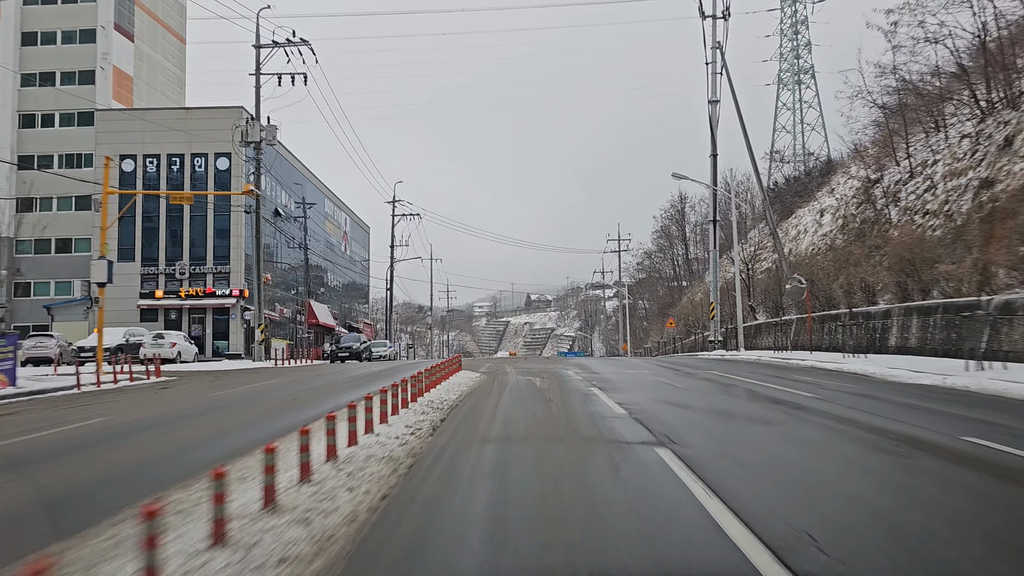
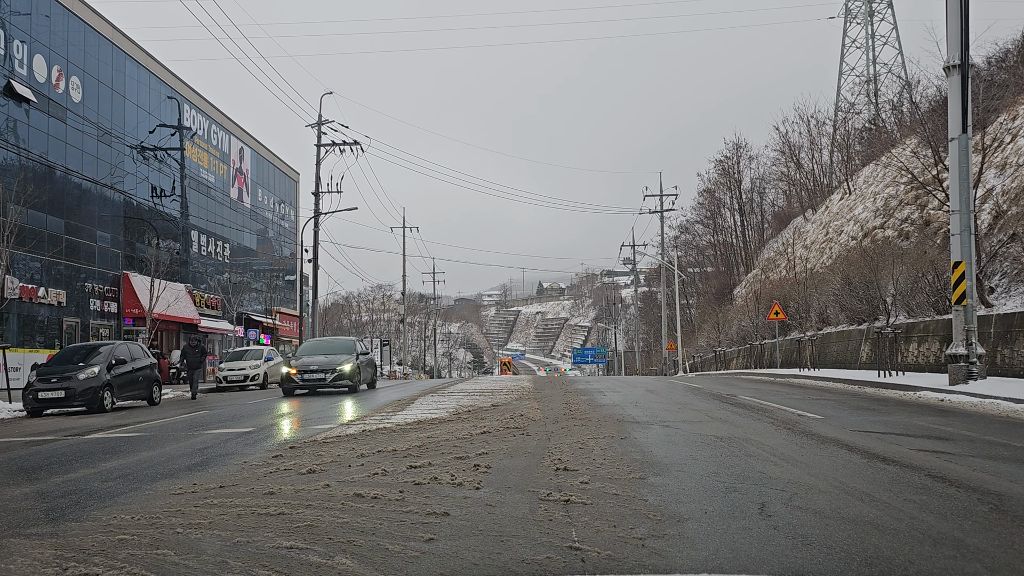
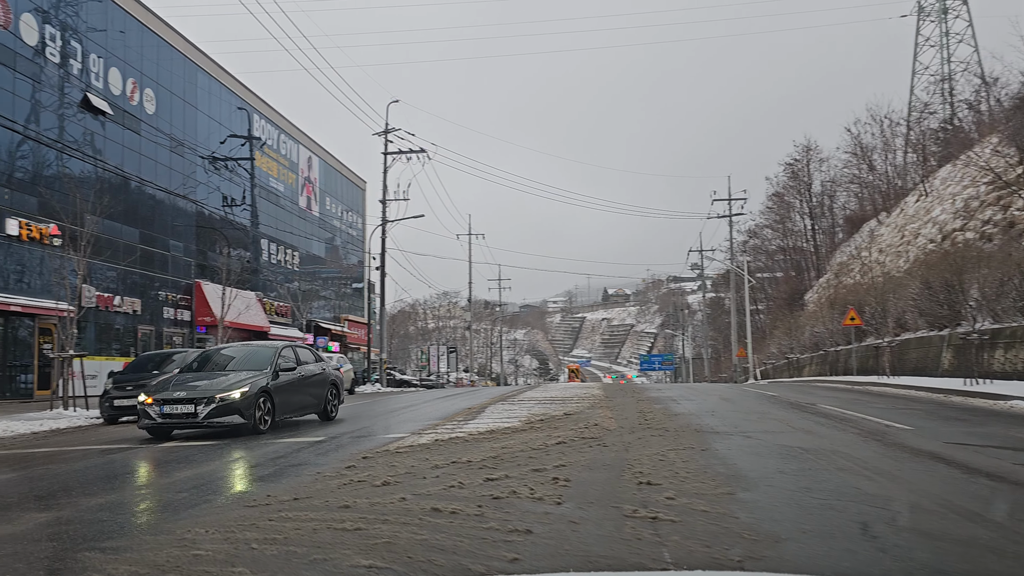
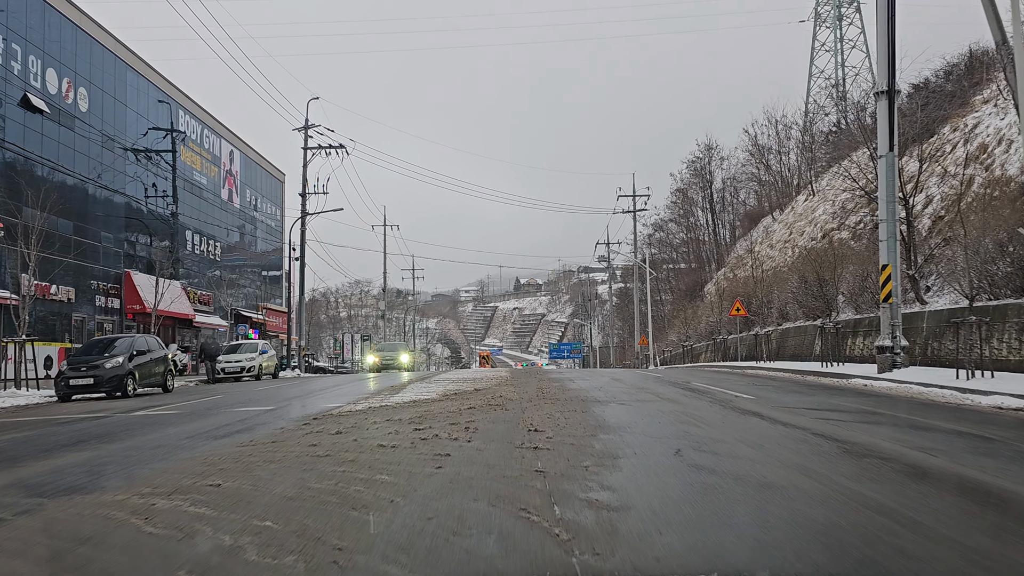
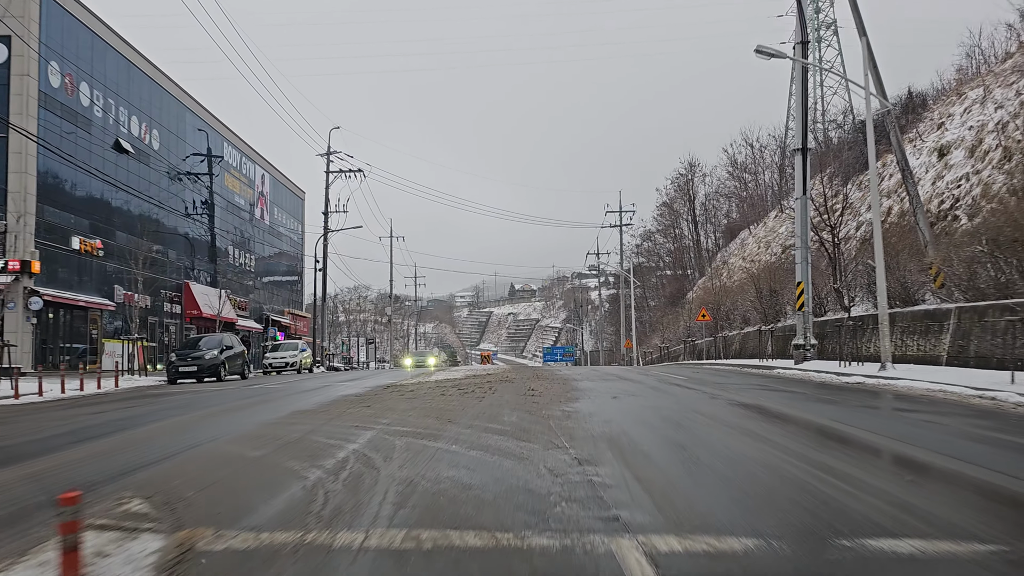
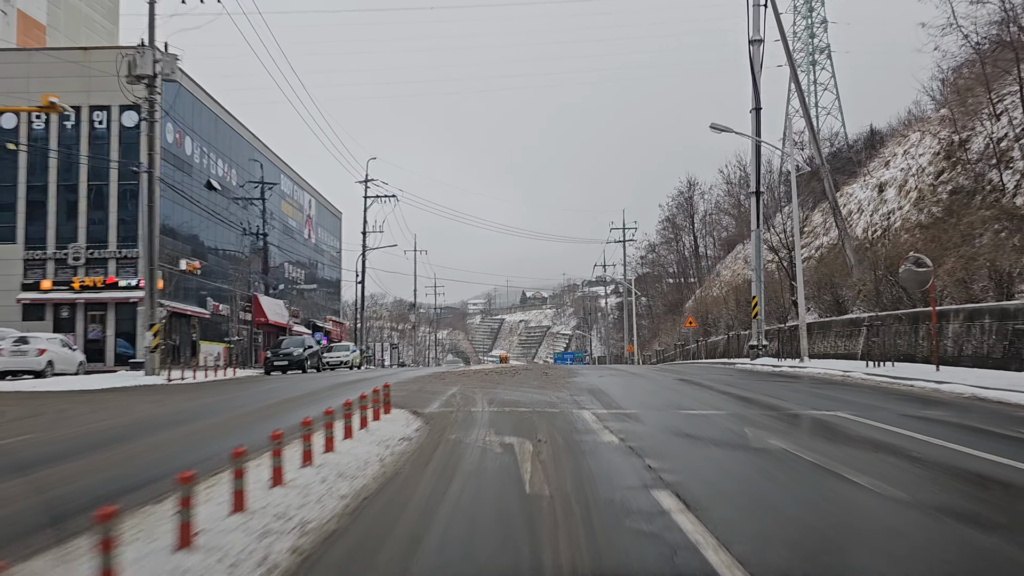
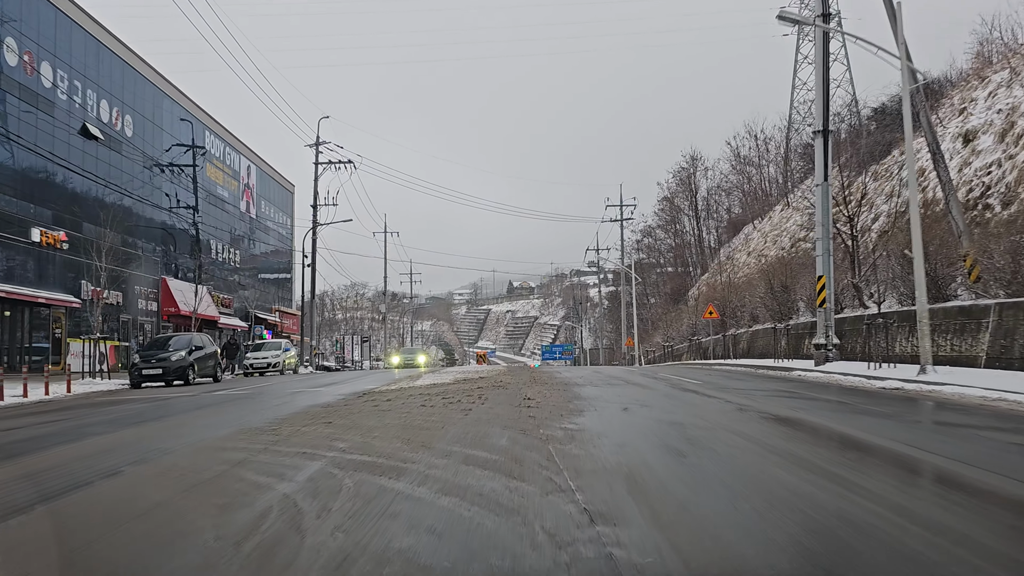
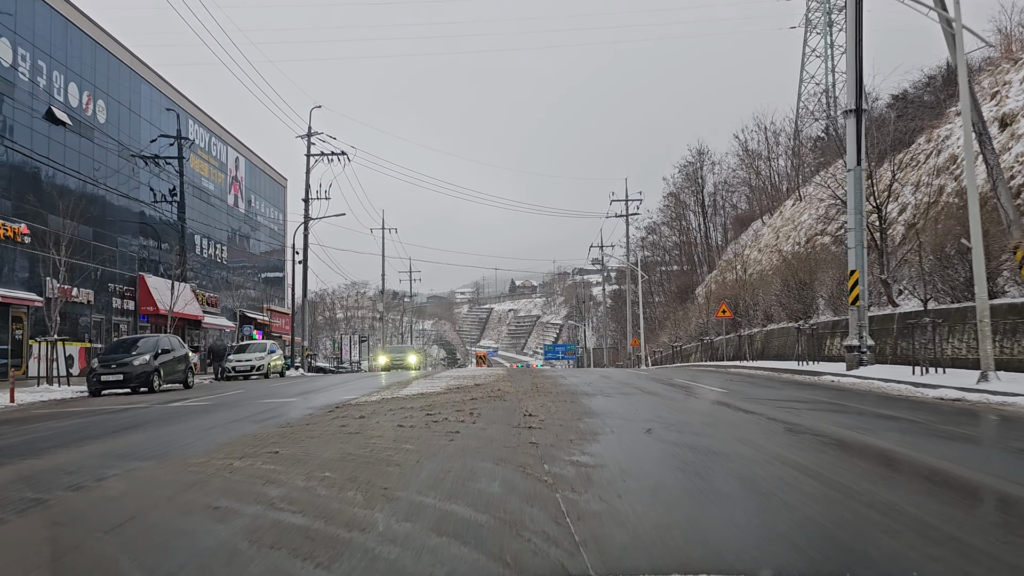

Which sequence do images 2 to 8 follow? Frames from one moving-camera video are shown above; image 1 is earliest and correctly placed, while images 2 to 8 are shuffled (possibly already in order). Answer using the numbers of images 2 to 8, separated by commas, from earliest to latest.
6, 5, 7, 8, 4, 2, 3
